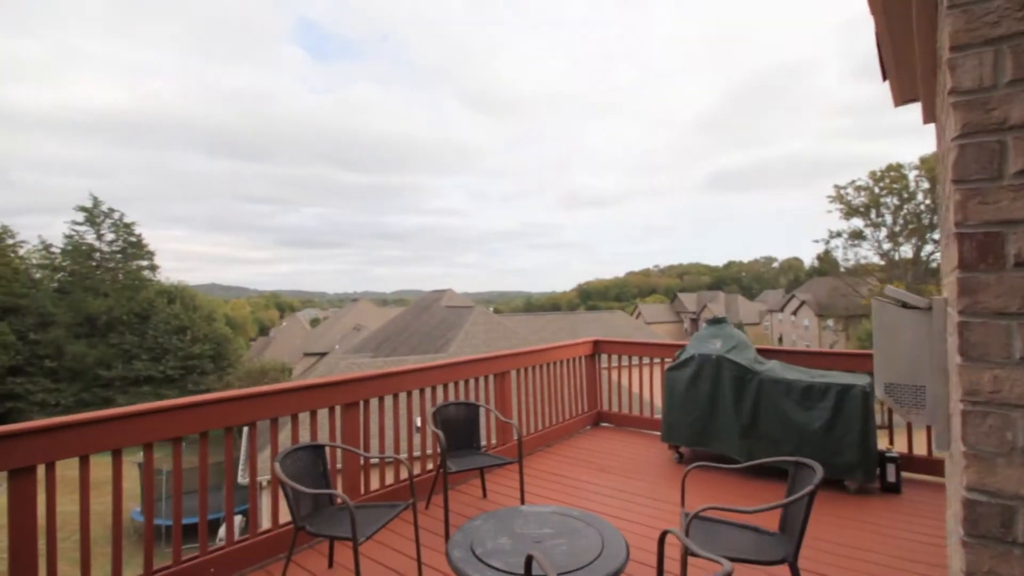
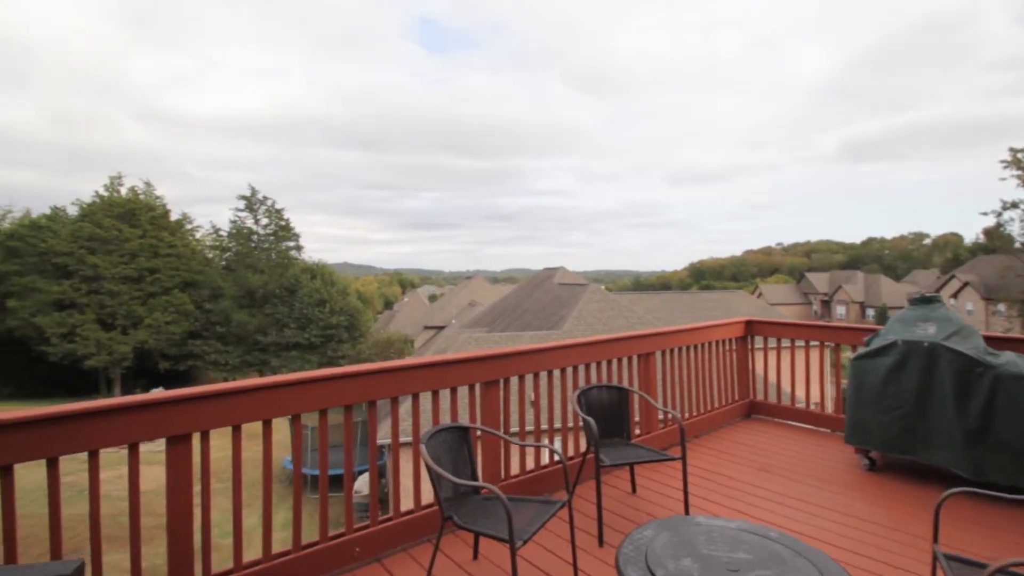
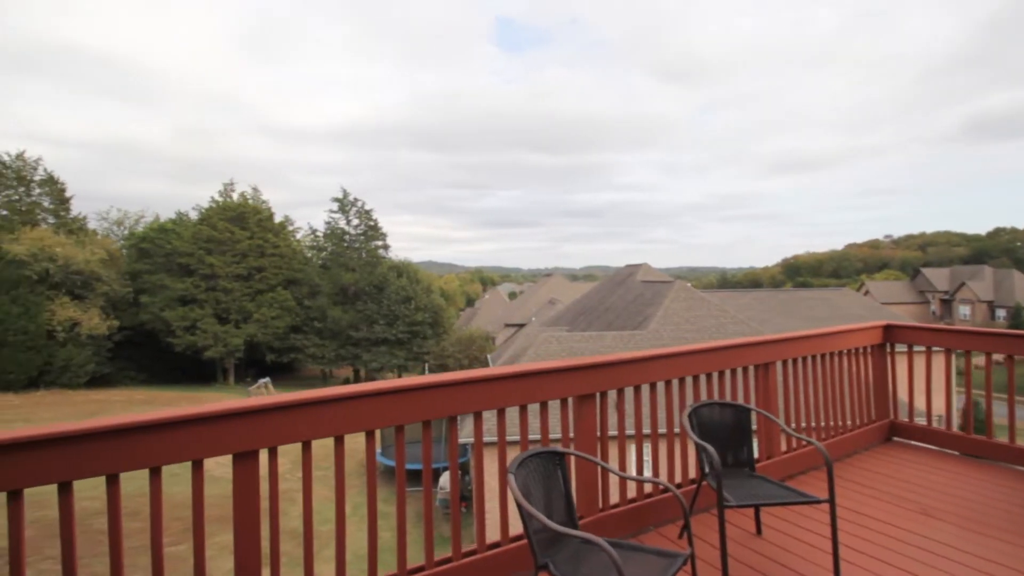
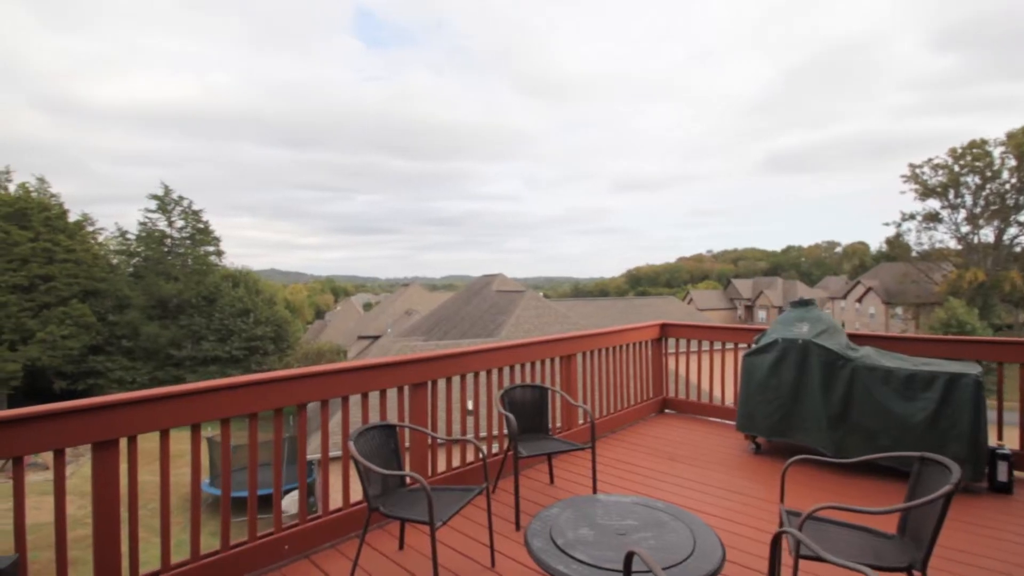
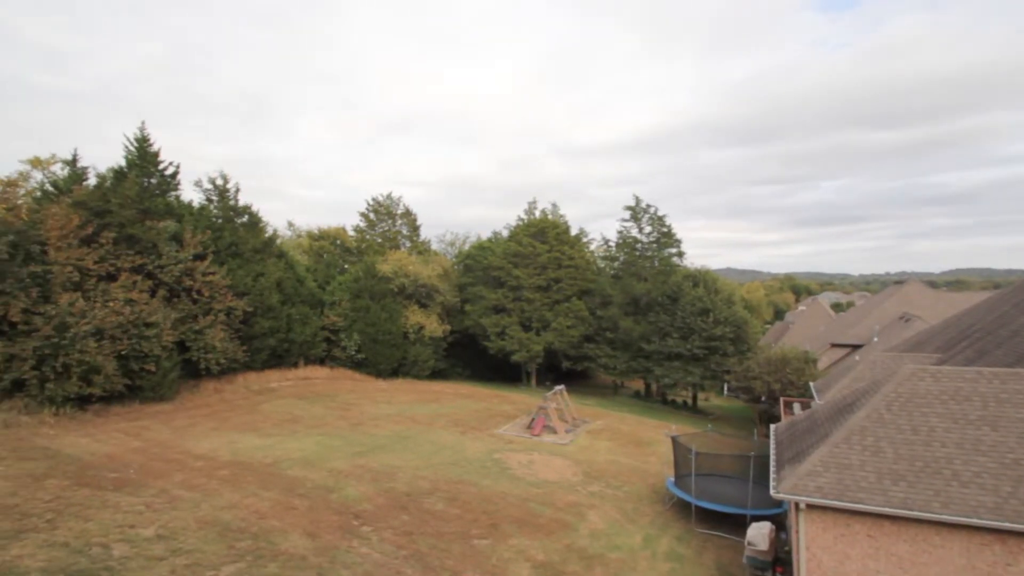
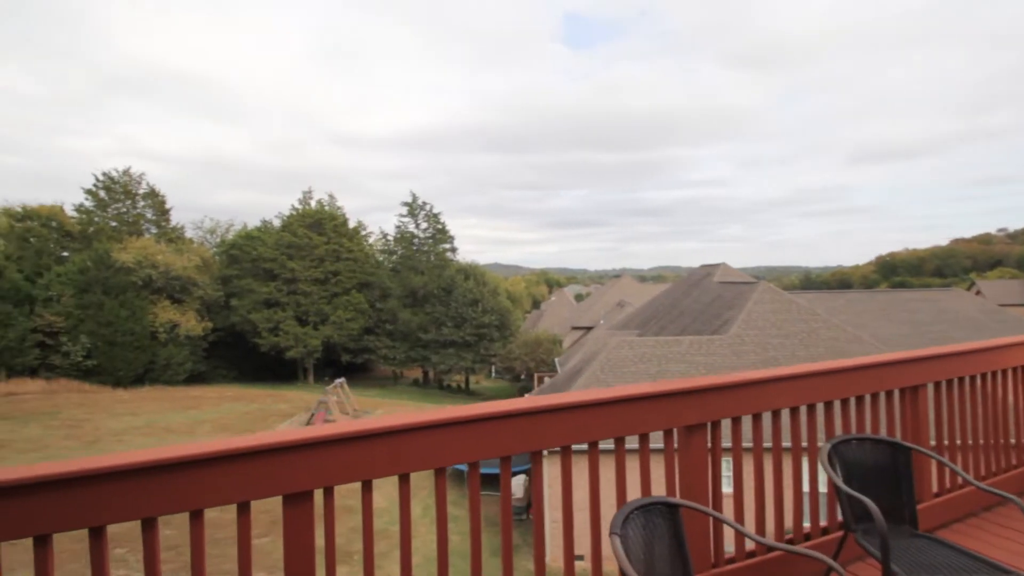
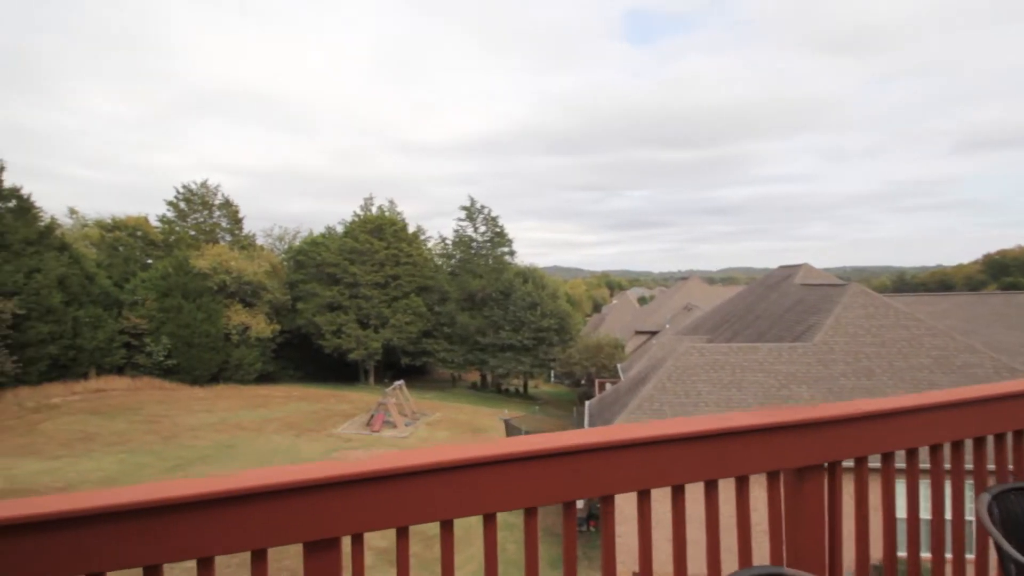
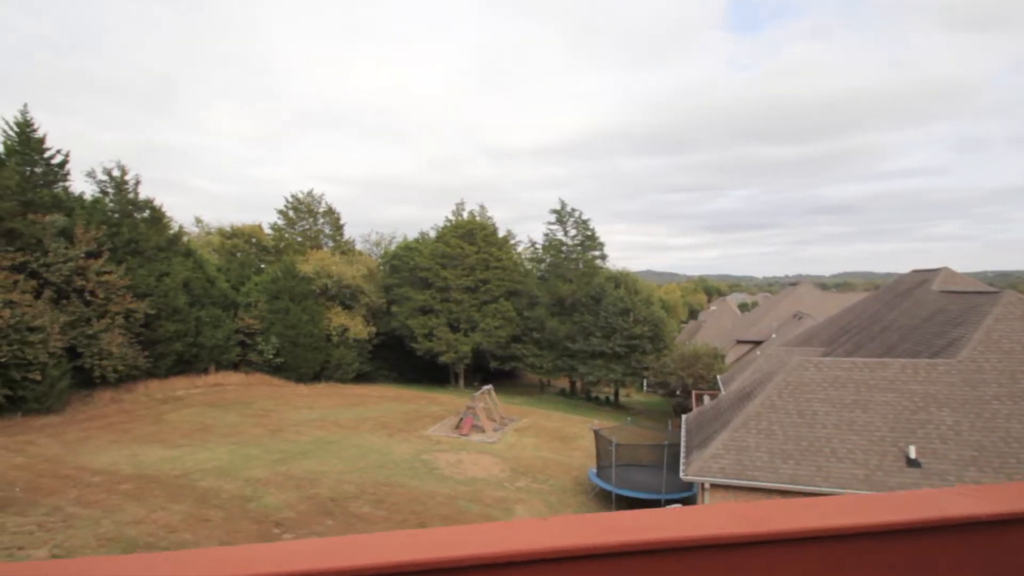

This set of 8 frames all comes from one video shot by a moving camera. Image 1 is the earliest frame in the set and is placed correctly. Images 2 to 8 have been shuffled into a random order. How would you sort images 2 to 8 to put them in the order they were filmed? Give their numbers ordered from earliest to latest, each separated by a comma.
4, 2, 3, 6, 7, 8, 5
